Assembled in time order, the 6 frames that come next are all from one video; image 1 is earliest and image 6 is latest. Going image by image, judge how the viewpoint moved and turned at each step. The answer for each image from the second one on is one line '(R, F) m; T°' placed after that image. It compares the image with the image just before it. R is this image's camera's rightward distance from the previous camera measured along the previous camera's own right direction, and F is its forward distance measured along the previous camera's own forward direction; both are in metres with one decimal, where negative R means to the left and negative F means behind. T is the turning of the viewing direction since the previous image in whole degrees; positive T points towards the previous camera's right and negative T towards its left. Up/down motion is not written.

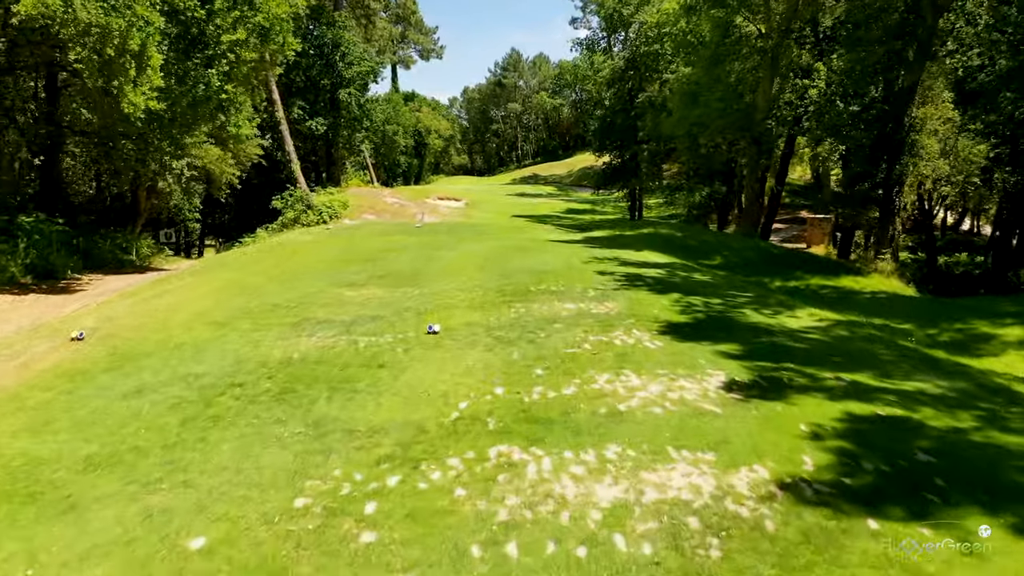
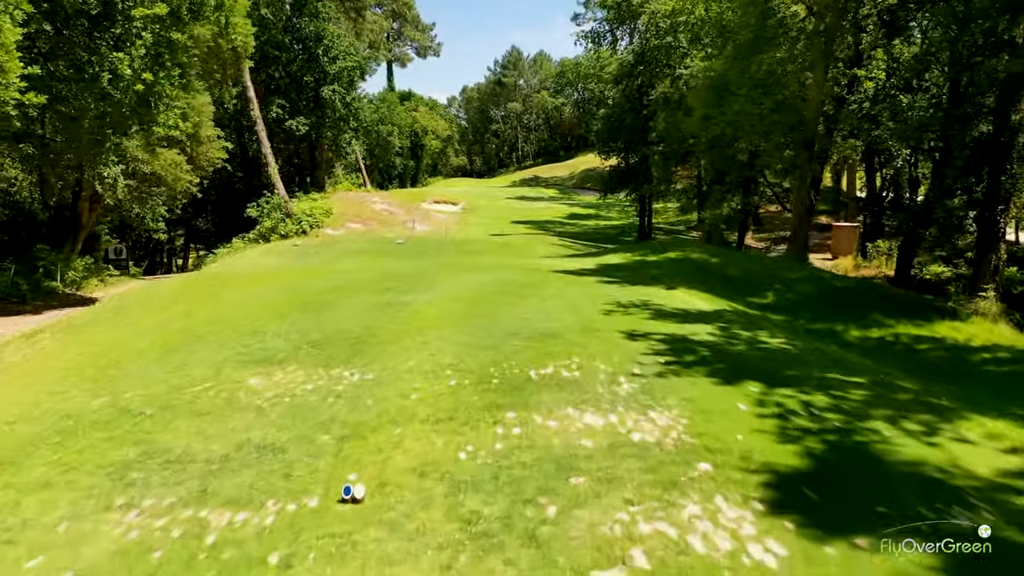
(+0.1, +3.8) m; 0°
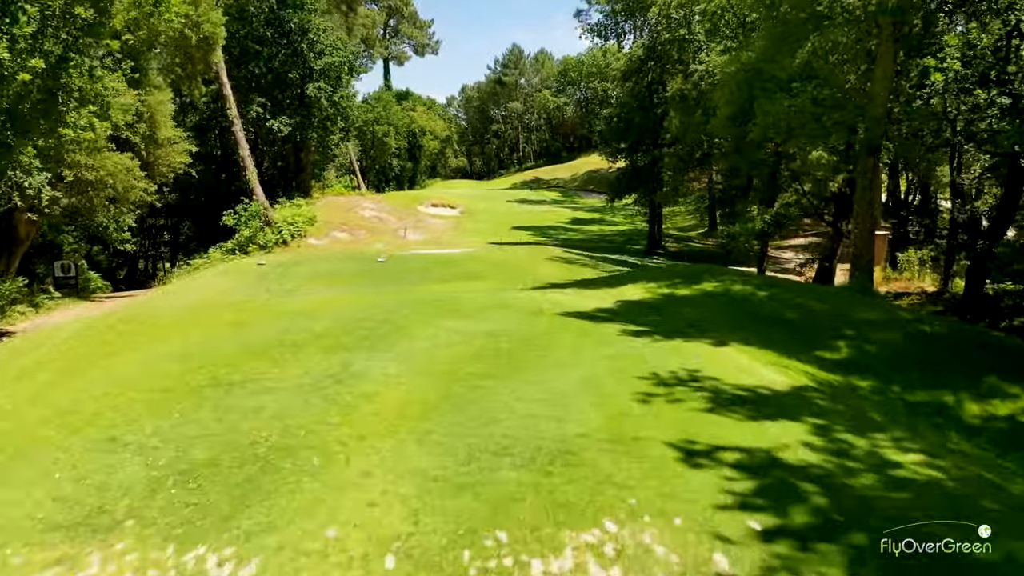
(+0.1, +3.2) m; 0°
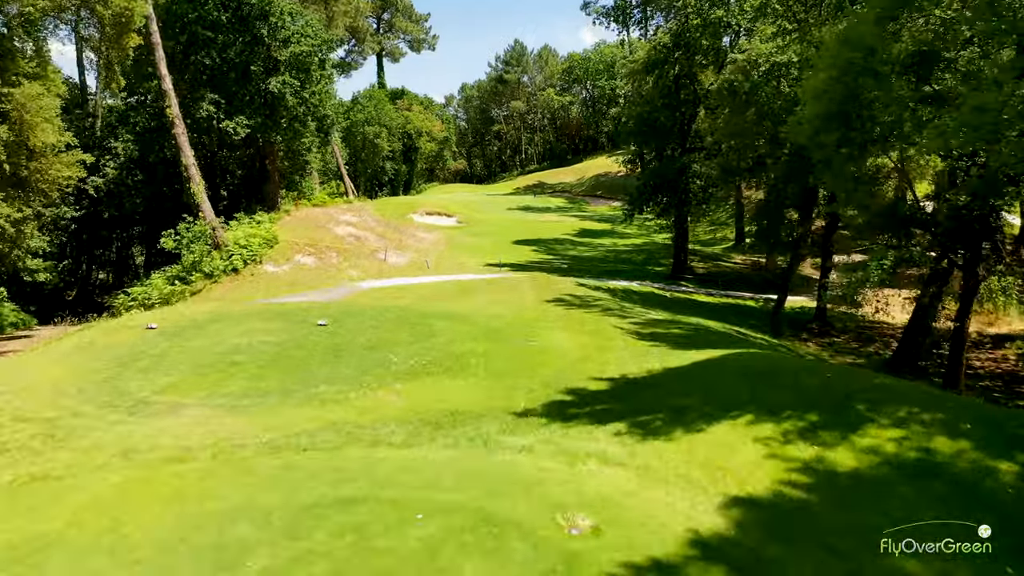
(+0.1, +6.4) m; 0°
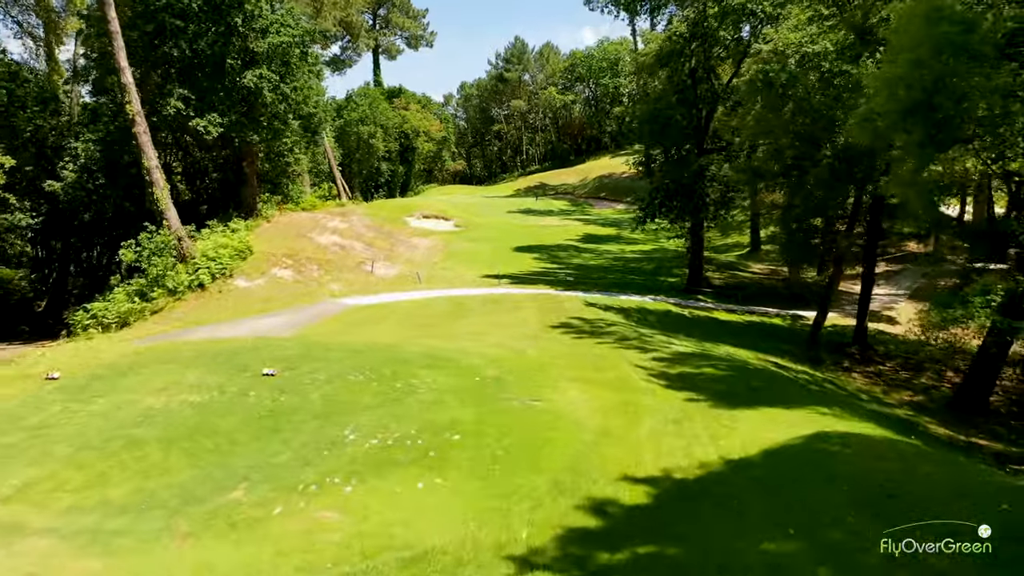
(0.0, +3.1) m; 0°
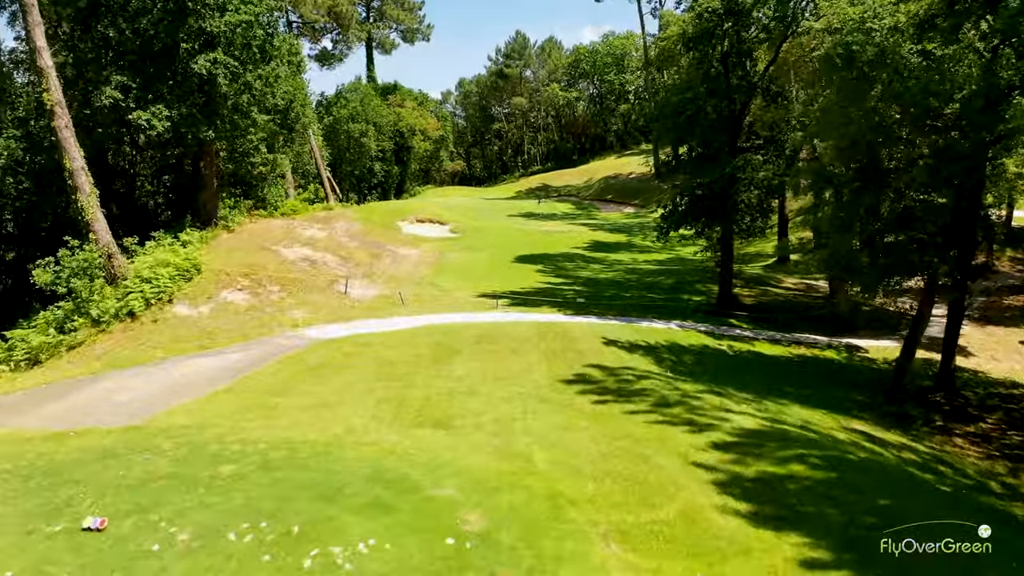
(0.0, +4.8) m; 0°
